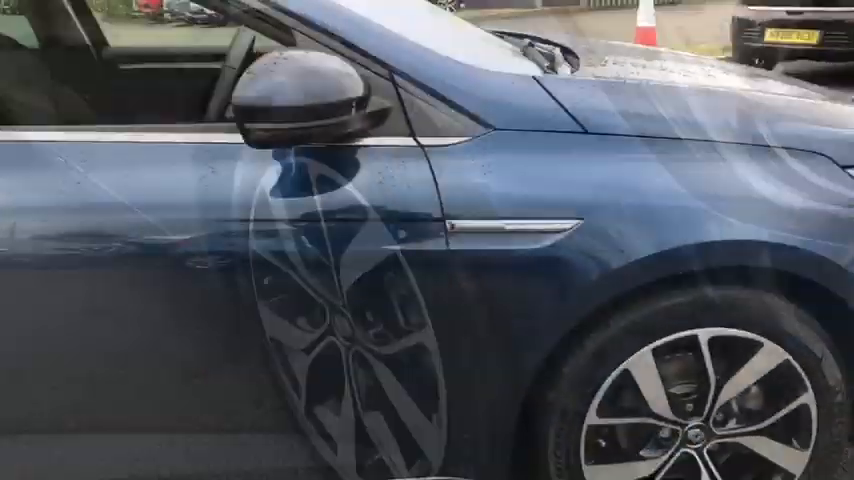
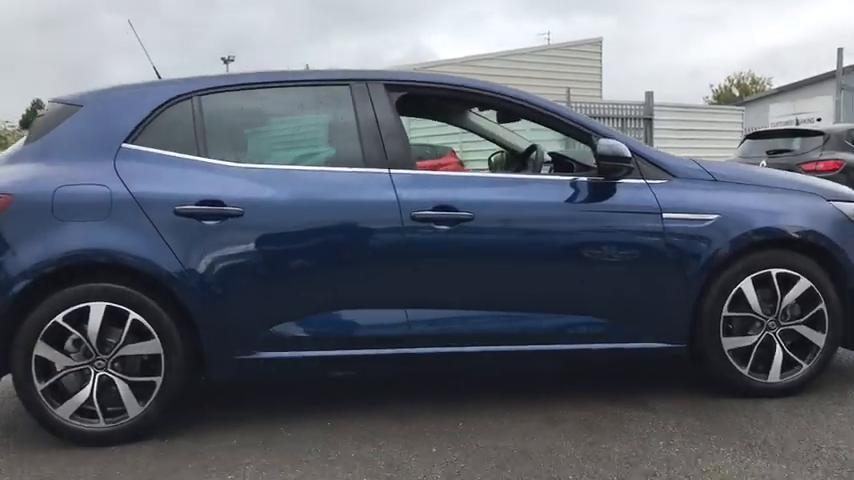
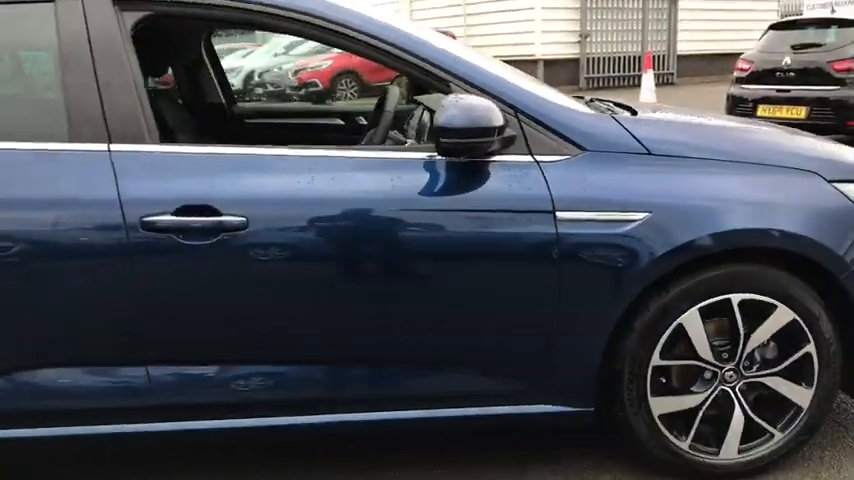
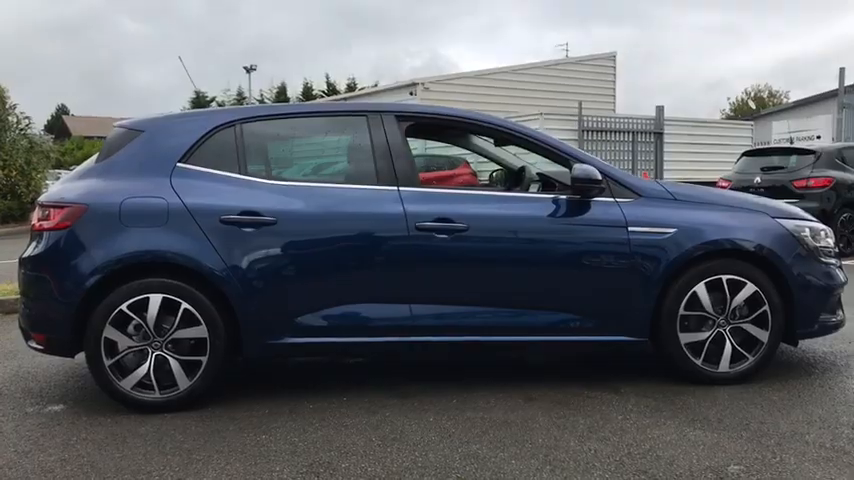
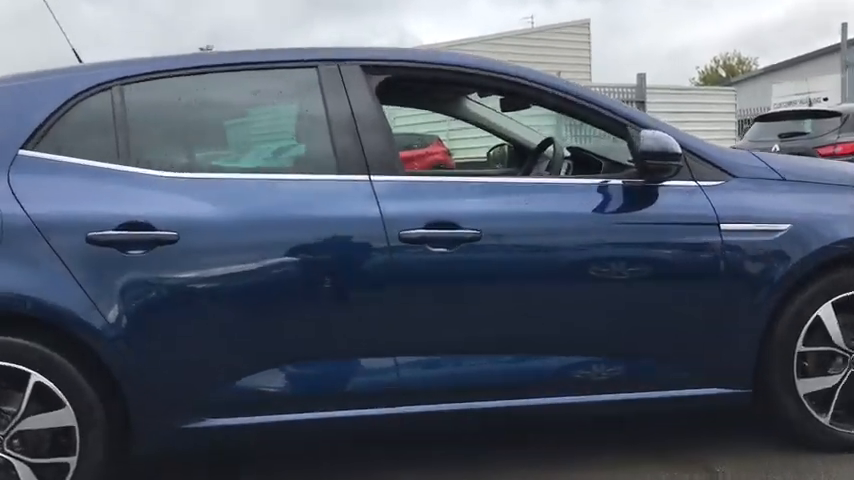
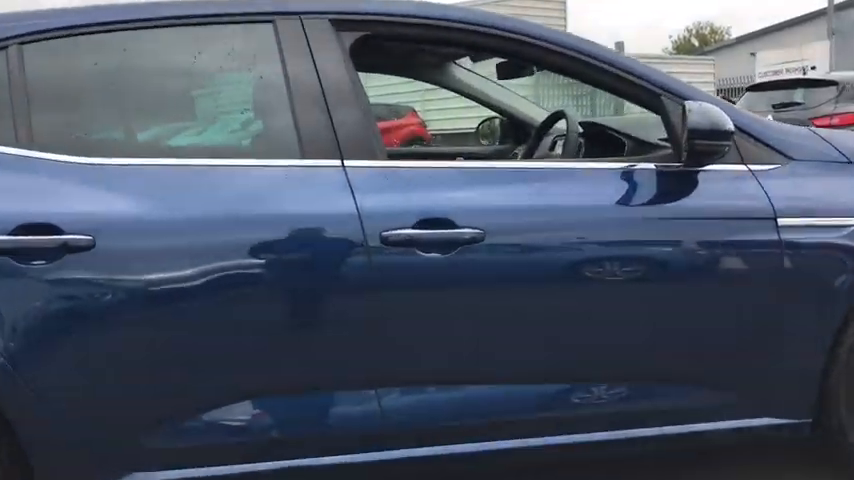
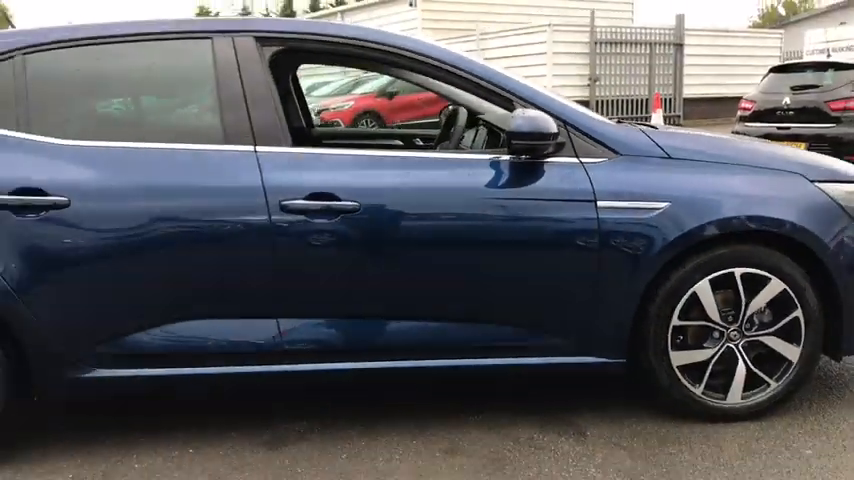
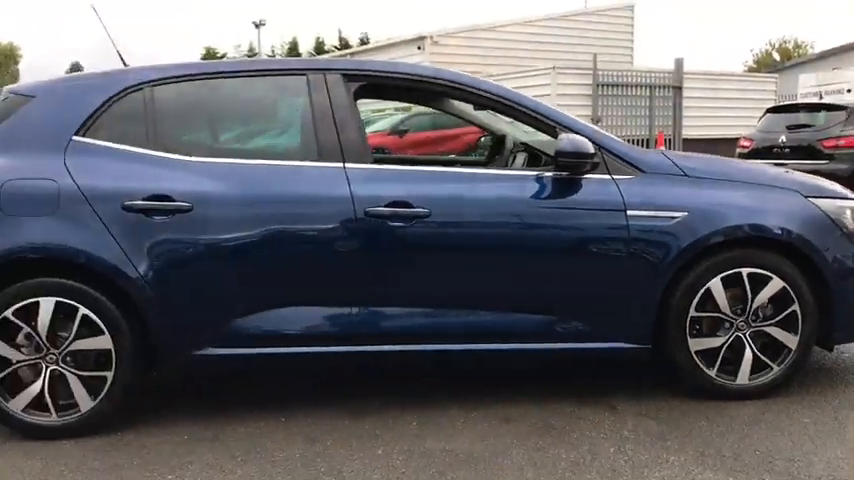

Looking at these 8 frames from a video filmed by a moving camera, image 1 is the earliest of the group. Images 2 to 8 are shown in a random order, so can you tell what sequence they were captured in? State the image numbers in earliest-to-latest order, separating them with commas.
3, 7, 8, 4, 2, 5, 6
